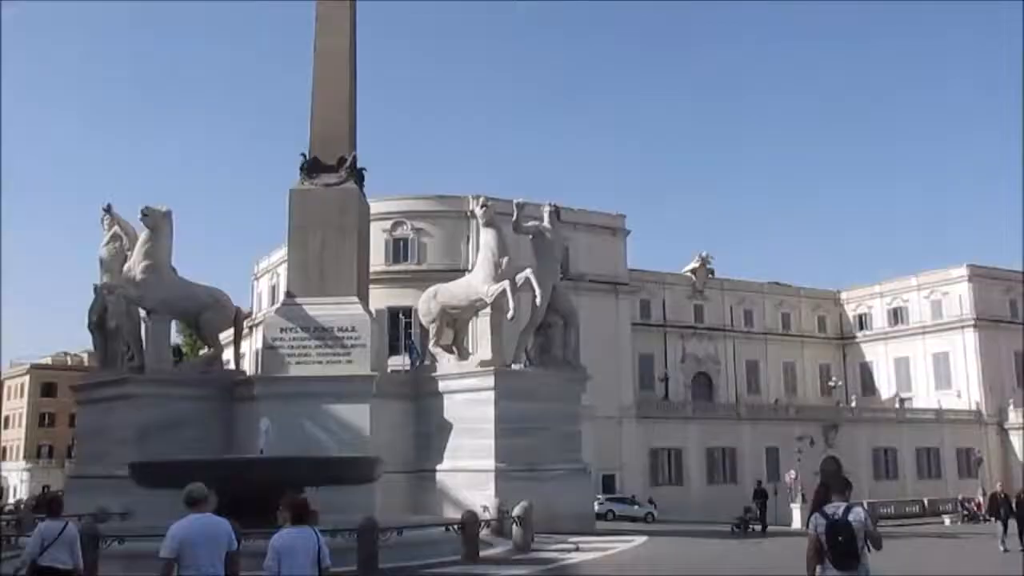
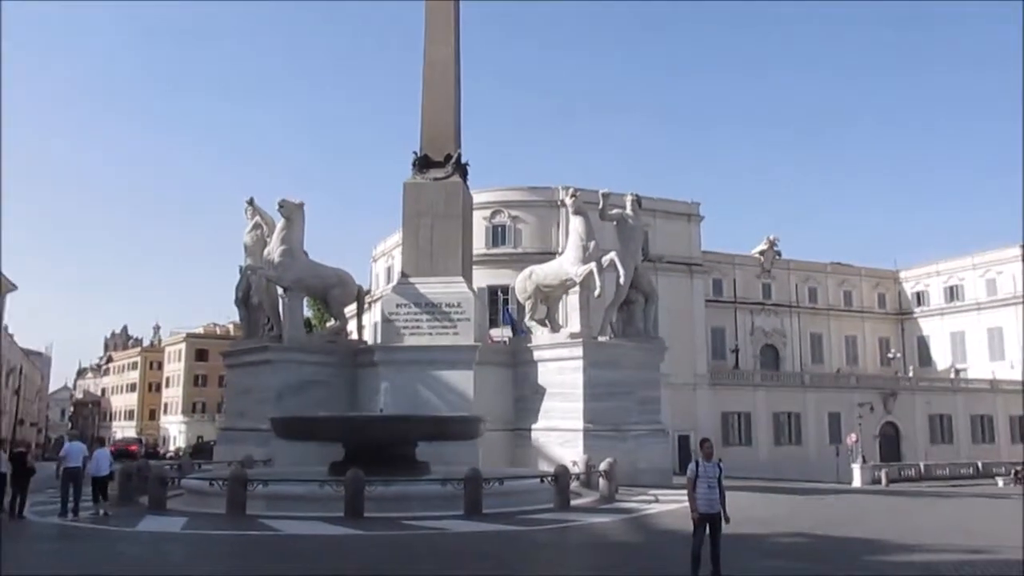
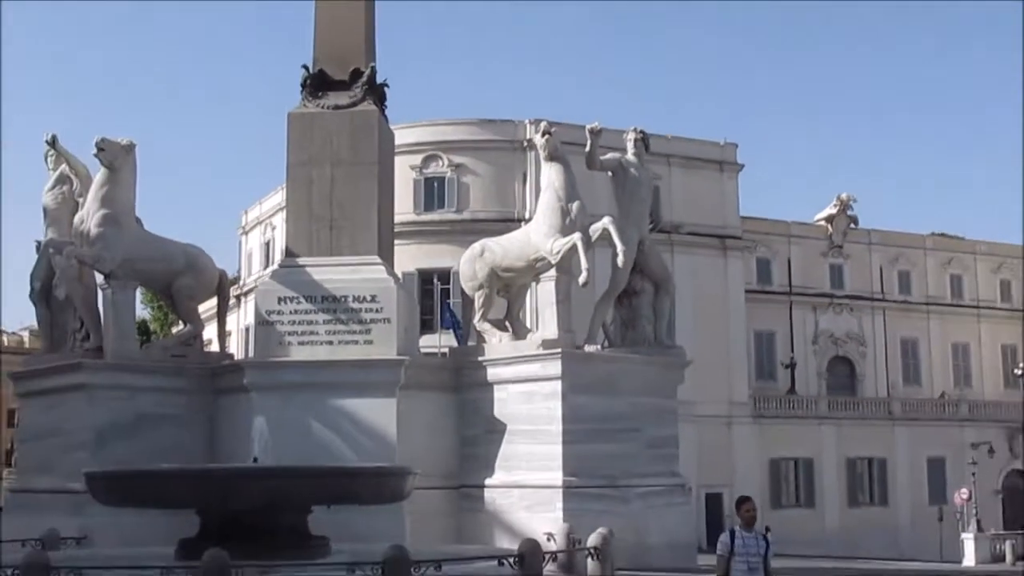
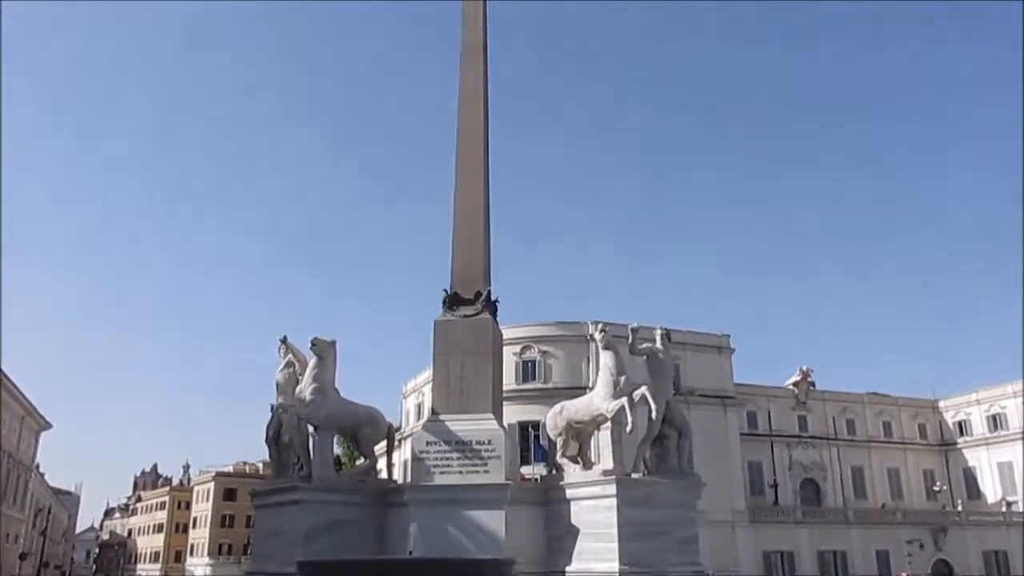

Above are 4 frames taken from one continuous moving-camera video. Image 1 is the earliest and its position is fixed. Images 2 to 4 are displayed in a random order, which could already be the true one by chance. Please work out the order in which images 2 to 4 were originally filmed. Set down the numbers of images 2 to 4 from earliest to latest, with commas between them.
3, 2, 4
